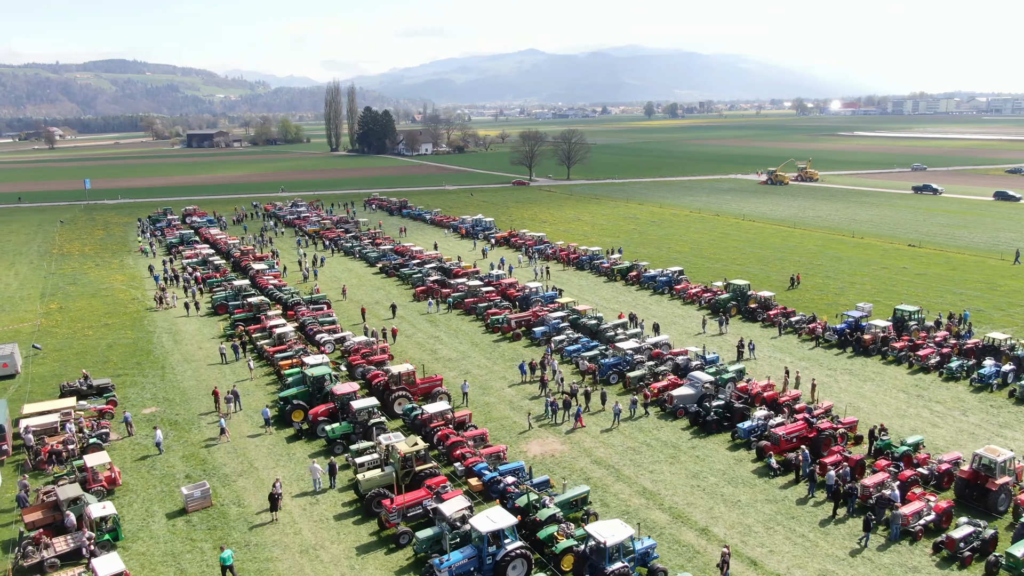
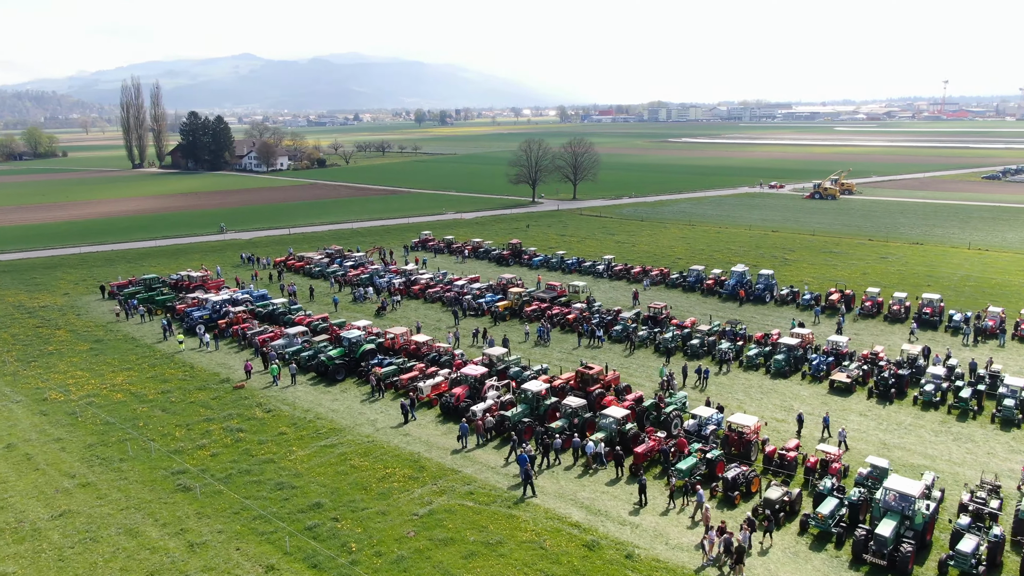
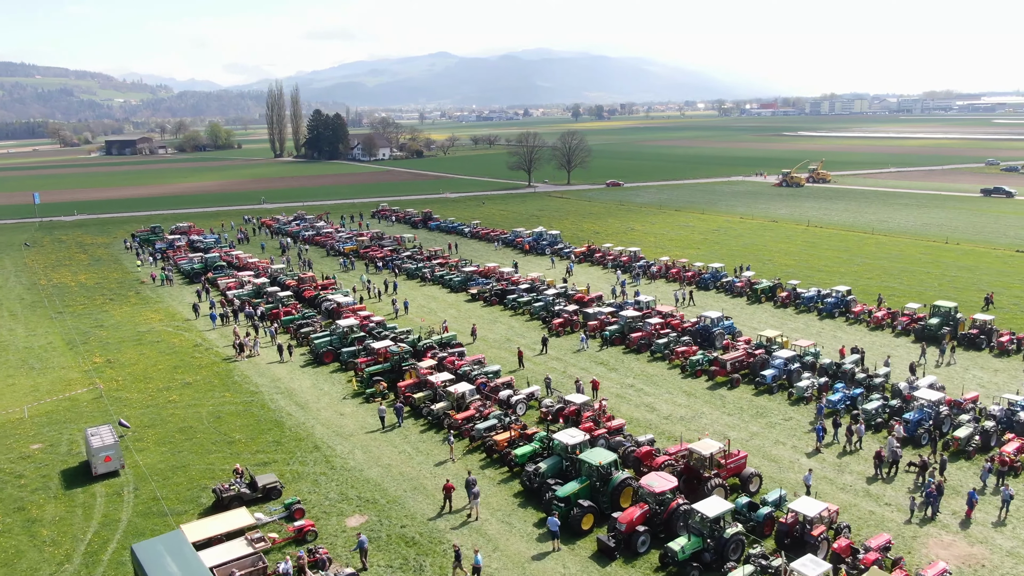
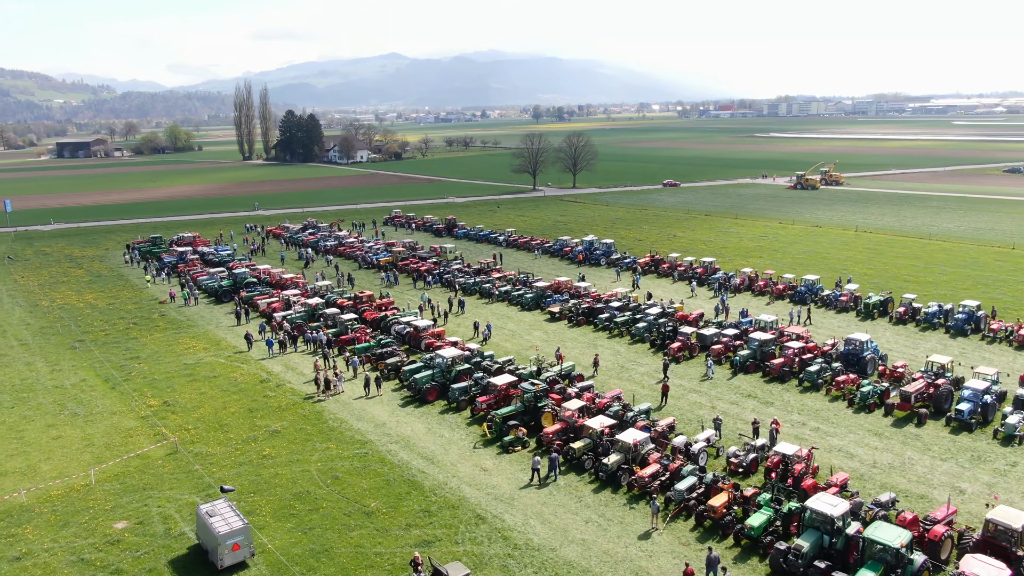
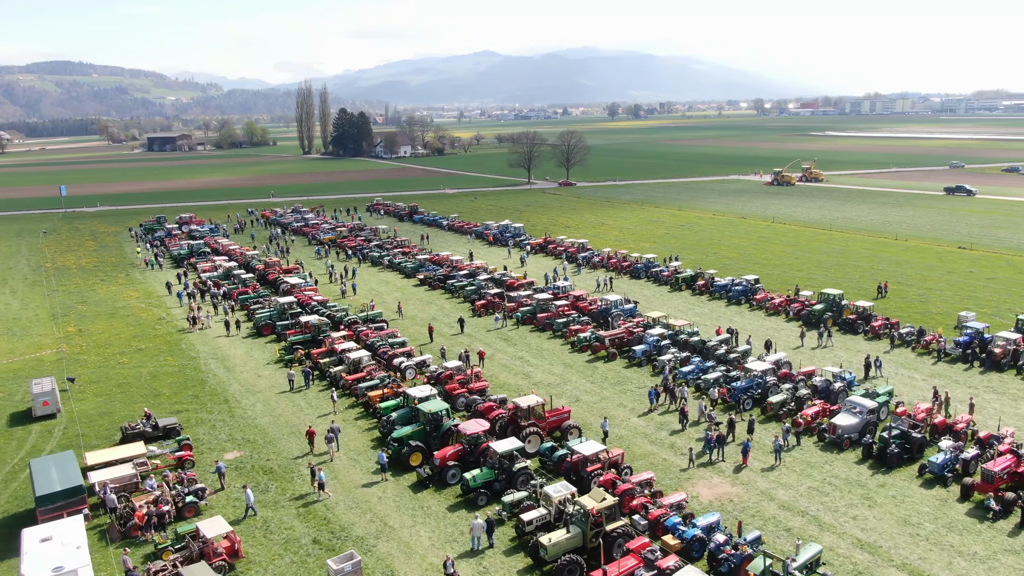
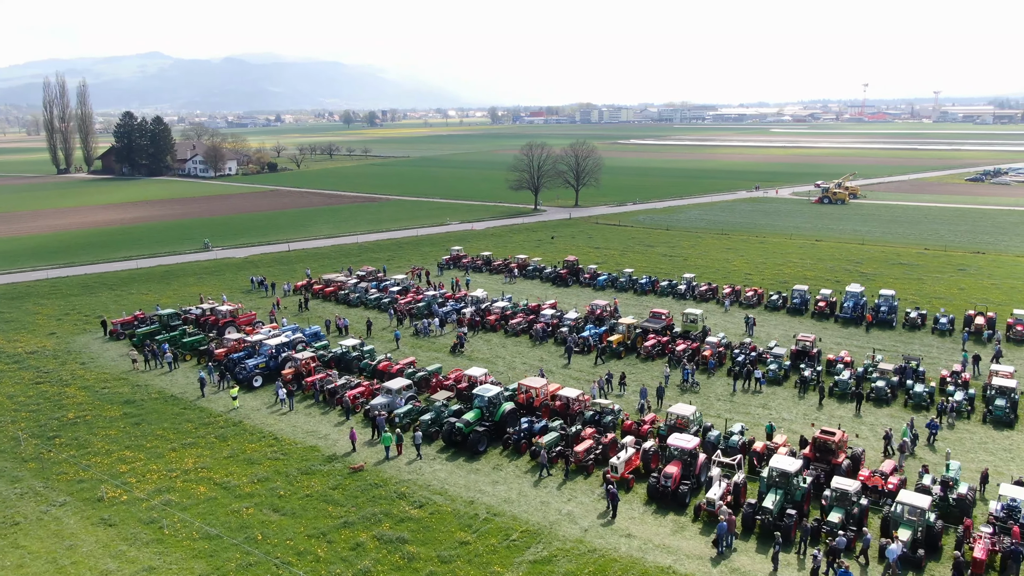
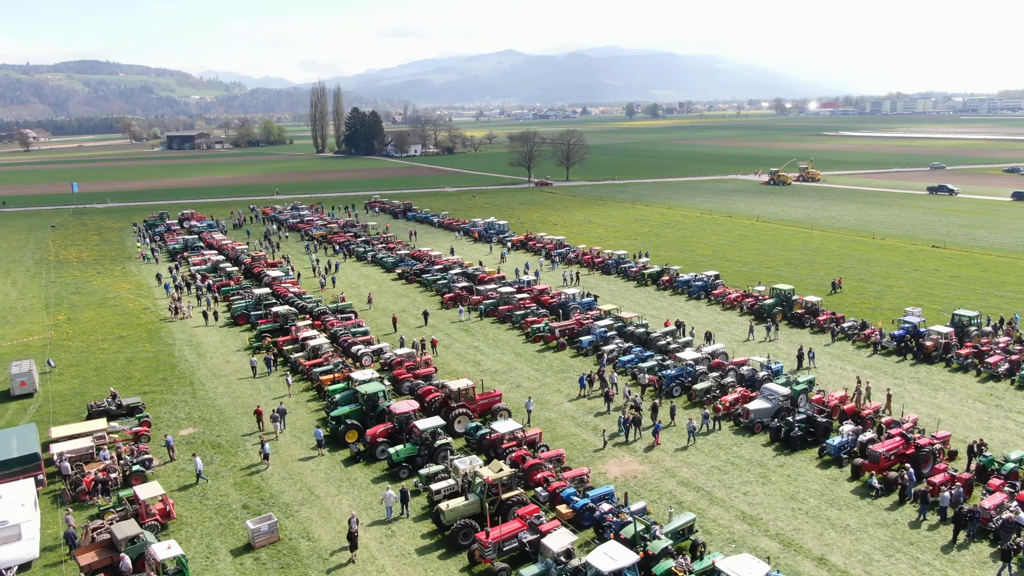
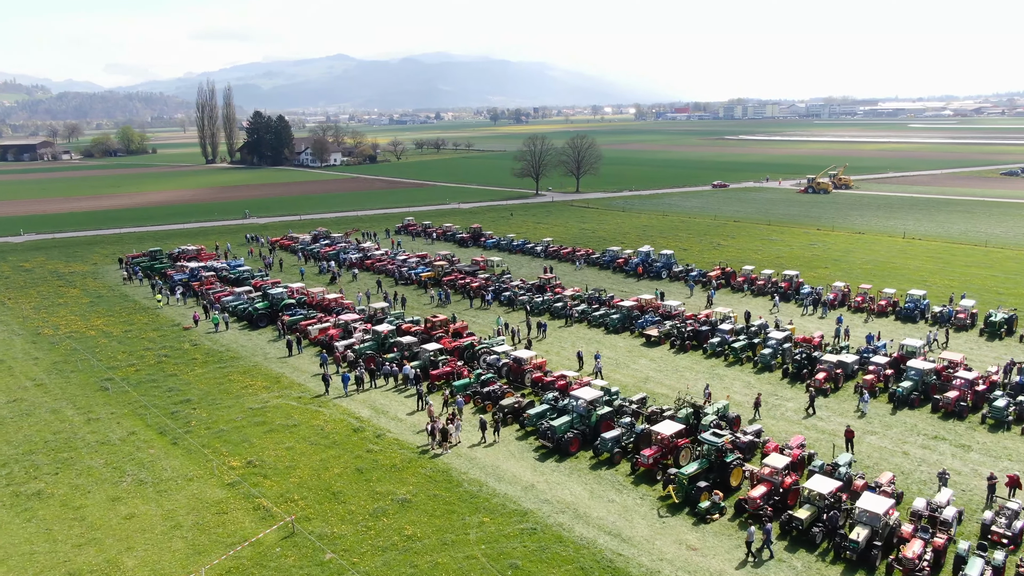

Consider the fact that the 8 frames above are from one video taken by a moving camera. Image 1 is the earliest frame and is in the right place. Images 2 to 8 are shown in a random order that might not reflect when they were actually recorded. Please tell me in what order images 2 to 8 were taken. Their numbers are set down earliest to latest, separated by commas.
7, 5, 3, 4, 8, 2, 6
